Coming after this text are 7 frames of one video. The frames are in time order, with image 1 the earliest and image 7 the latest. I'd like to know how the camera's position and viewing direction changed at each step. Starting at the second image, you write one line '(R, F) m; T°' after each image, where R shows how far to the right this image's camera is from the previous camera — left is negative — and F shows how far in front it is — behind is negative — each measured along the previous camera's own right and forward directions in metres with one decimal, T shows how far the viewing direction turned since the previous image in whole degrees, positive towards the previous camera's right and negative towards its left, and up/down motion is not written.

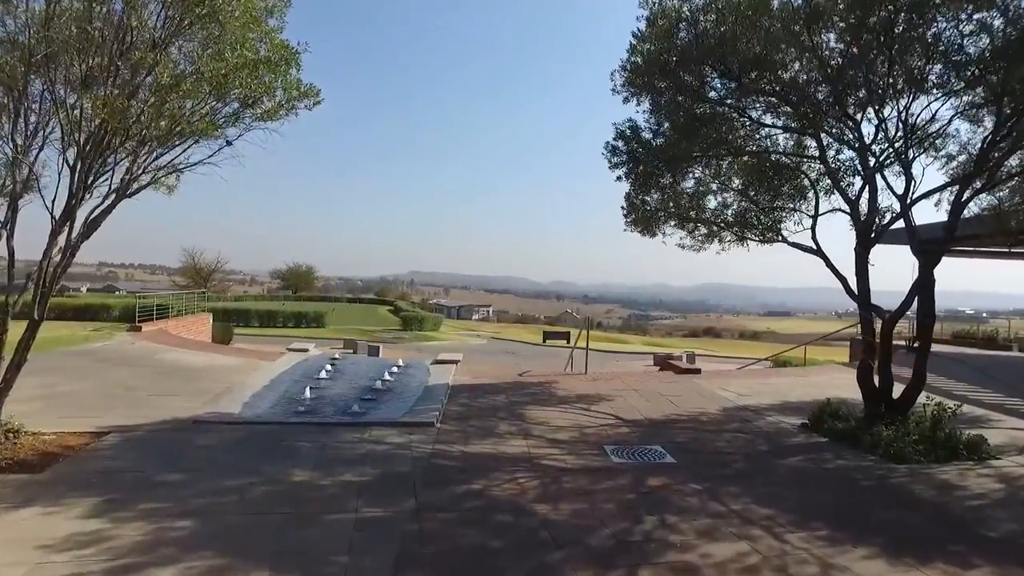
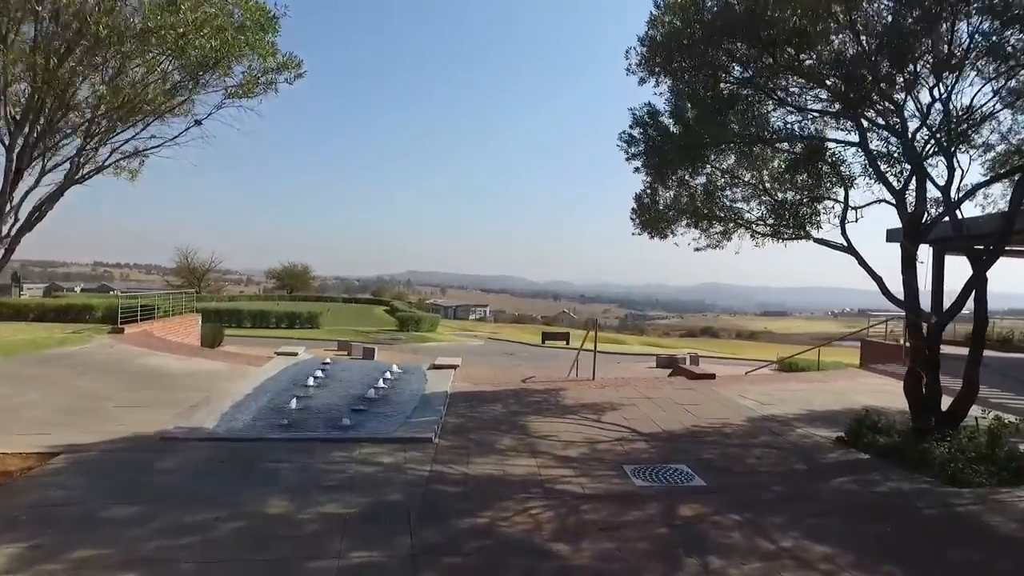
(-0.1, +0.7) m; 0°
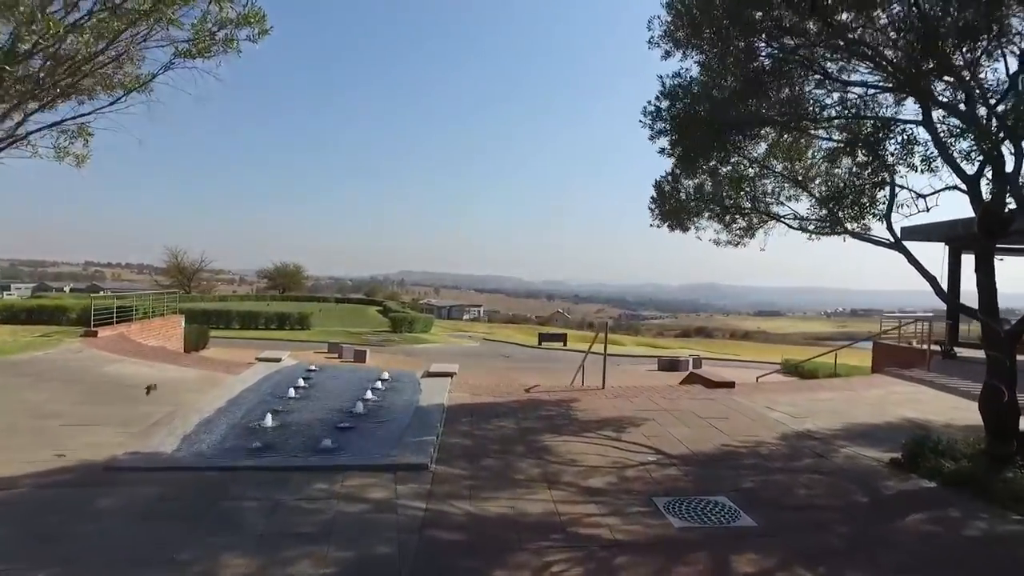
(-0.1, +0.9) m; +1°
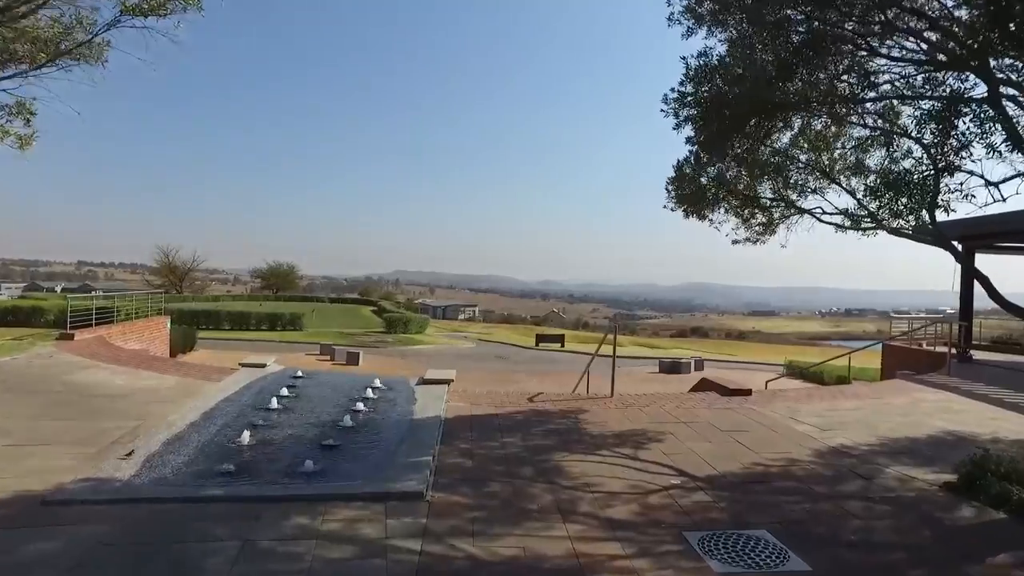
(-0.1, +0.7) m; 0°
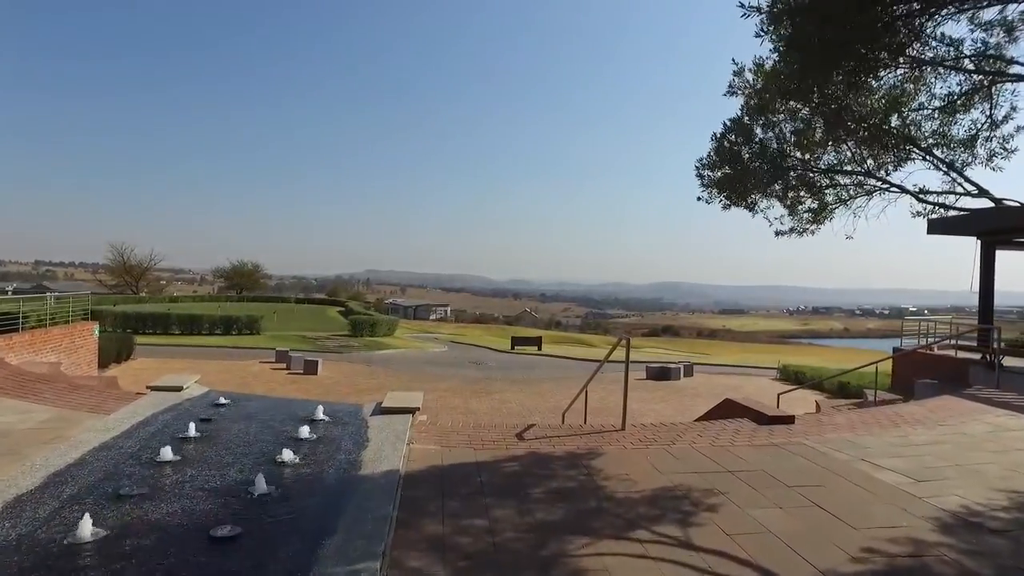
(-0.1, +2.0) m; +3°
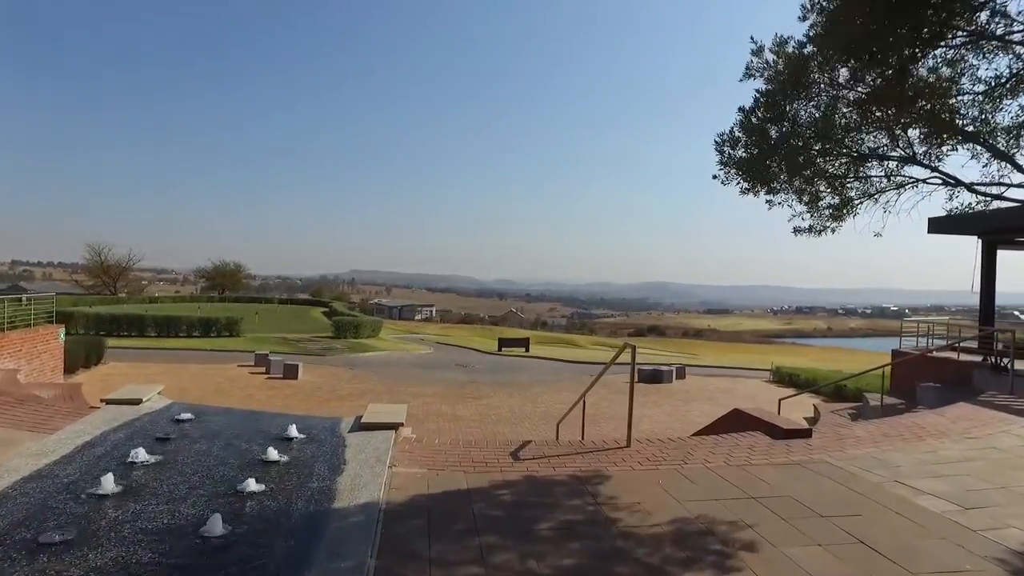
(-0.1, +0.7) m; +1°
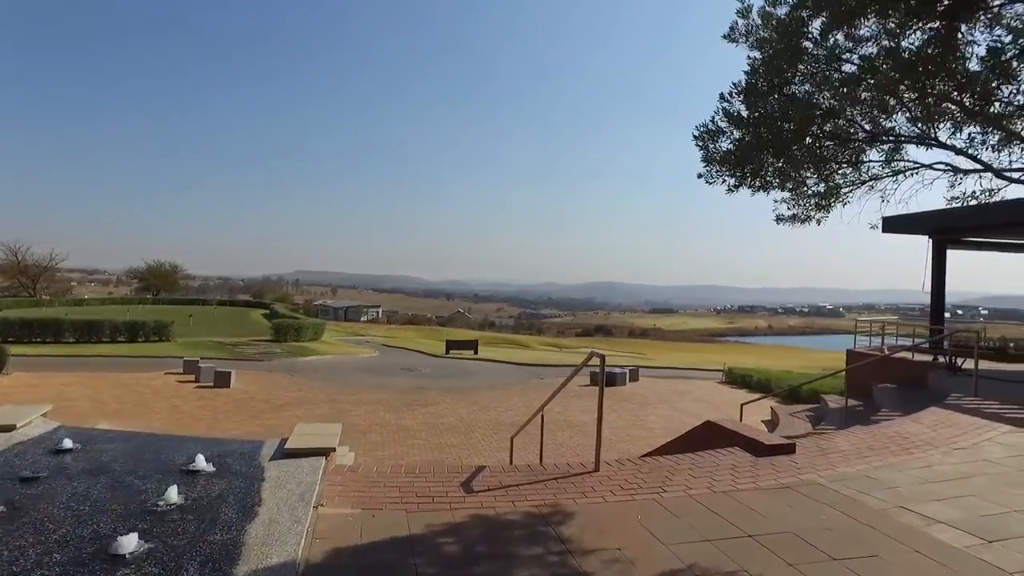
(0.0, +0.9) m; +5°
